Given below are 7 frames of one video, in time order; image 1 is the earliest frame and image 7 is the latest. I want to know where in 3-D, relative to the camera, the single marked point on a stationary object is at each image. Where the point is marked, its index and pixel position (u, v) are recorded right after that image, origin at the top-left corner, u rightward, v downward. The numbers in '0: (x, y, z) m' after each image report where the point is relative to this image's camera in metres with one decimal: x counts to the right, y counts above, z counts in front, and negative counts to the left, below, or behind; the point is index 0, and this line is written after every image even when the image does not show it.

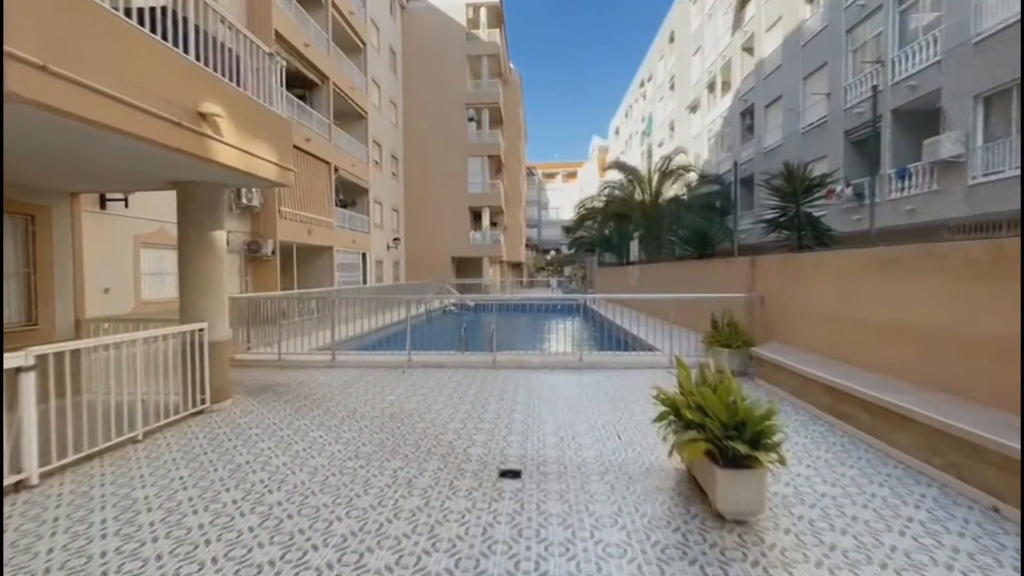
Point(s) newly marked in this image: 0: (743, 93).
0: (+9.1, +7.7, +19.0) m
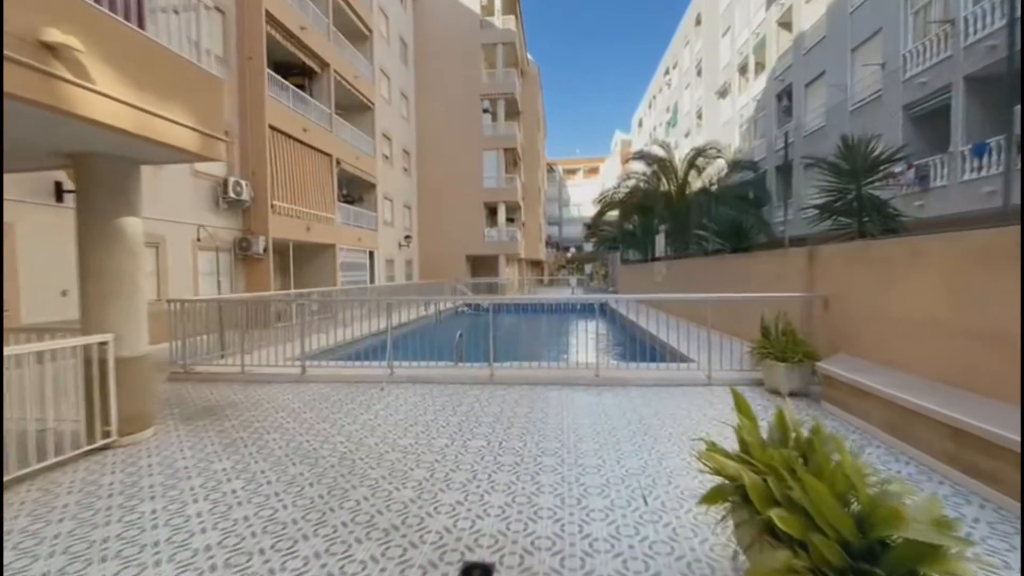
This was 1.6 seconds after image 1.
0: (+9.6, +7.8, +17.3) m
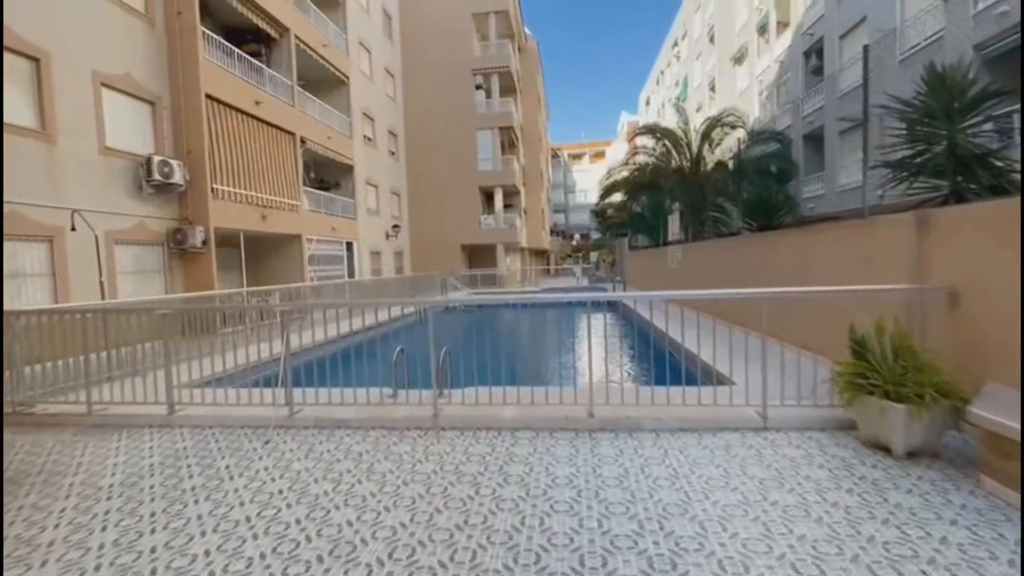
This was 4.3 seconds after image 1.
0: (+9.3, +8.3, +15.1) m
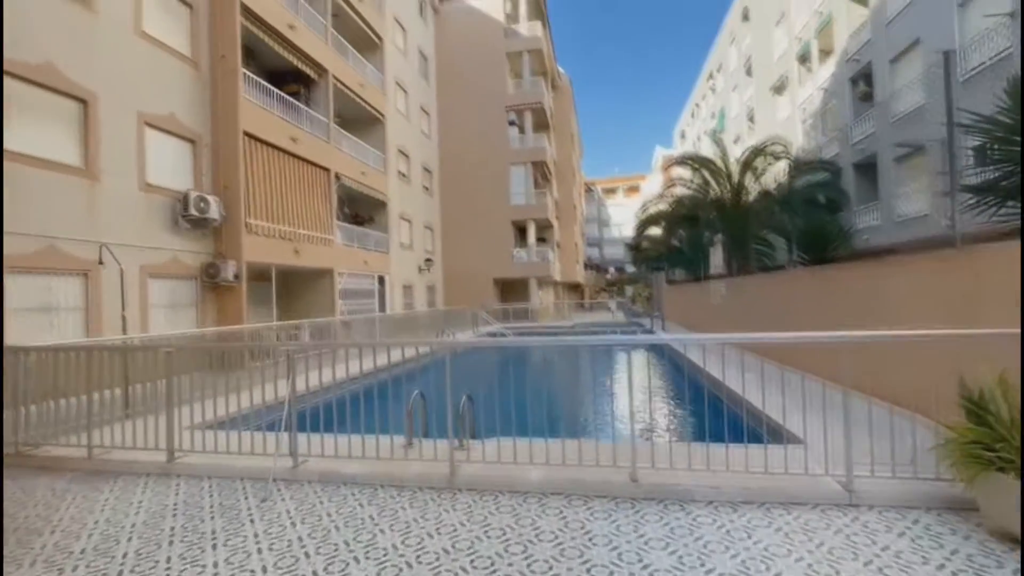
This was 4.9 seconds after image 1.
0: (+10.3, +7.2, +14.5) m
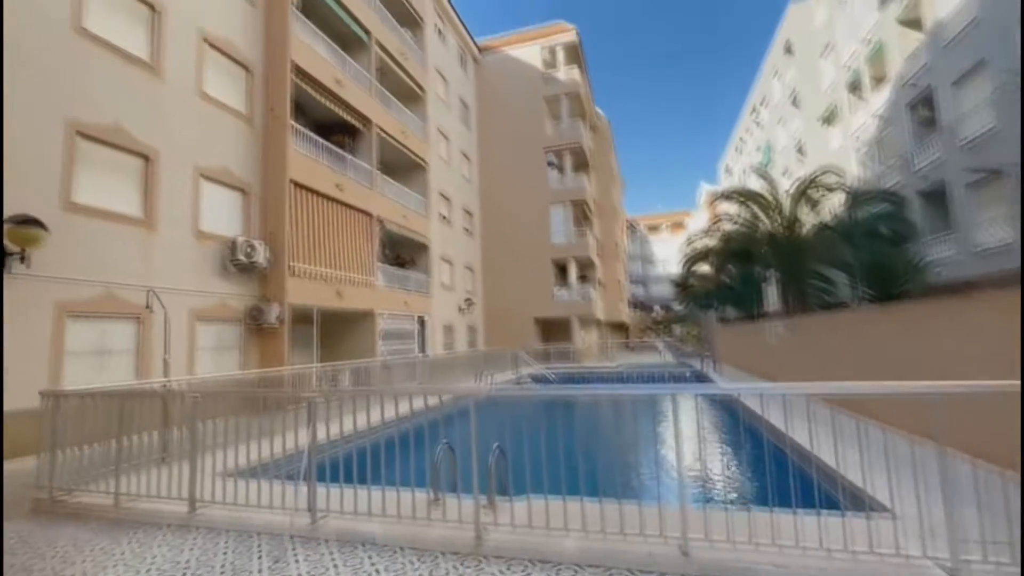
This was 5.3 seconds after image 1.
0: (+11.4, +6.1, +13.8) m
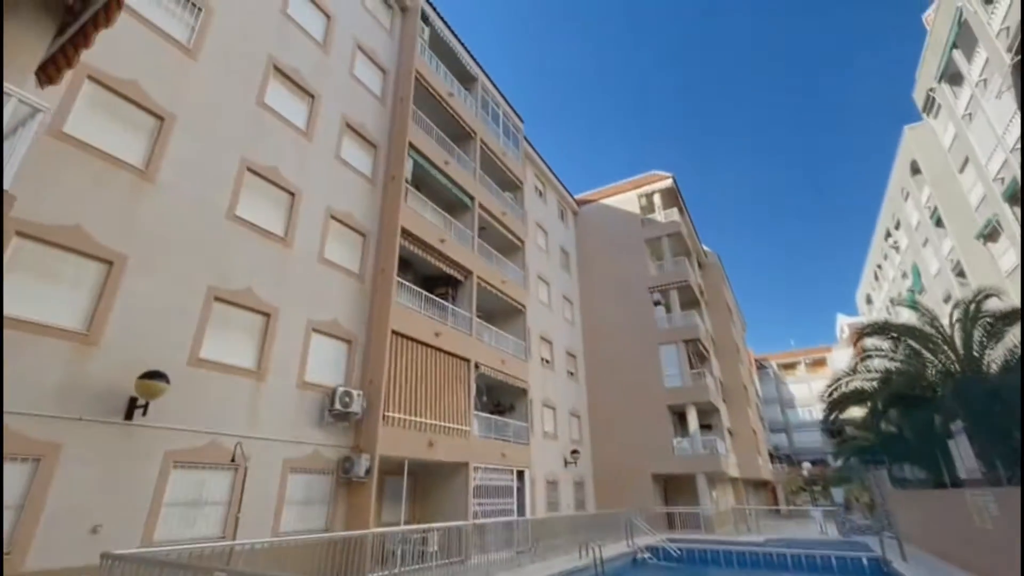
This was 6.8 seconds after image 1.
0: (+13.8, +2.6, +11.5) m
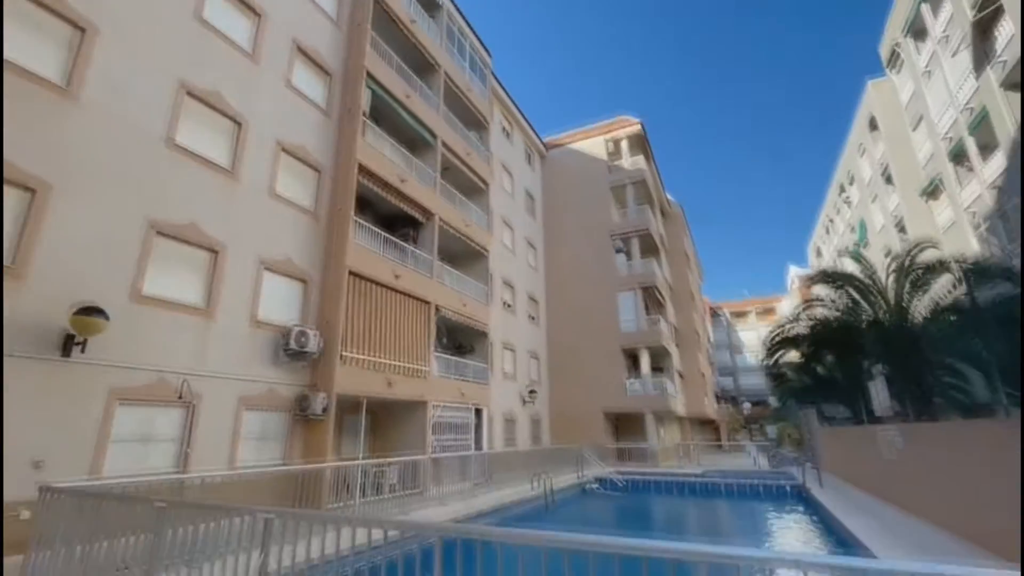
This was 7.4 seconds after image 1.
0: (+12.9, +3.7, +12.1) m
